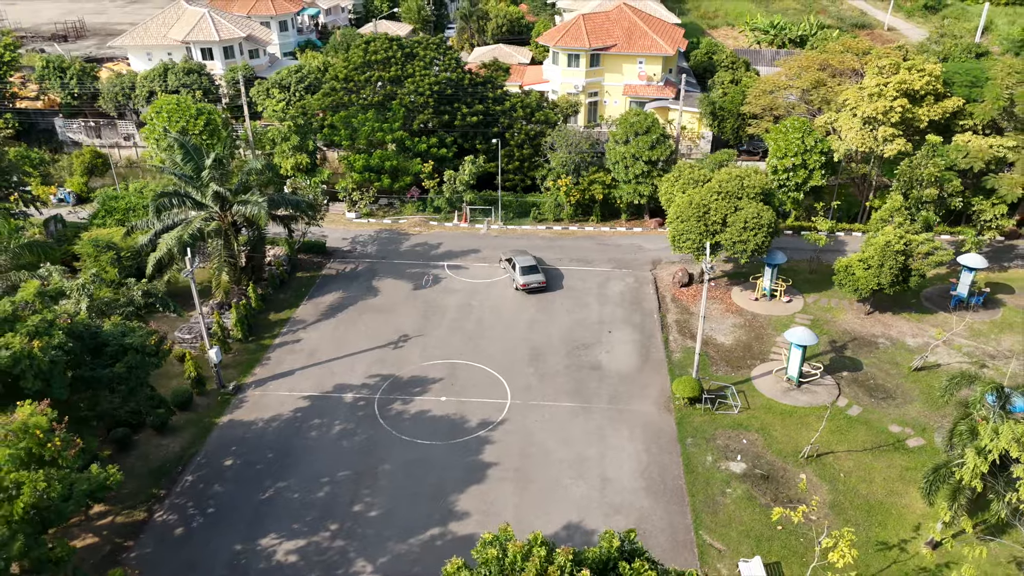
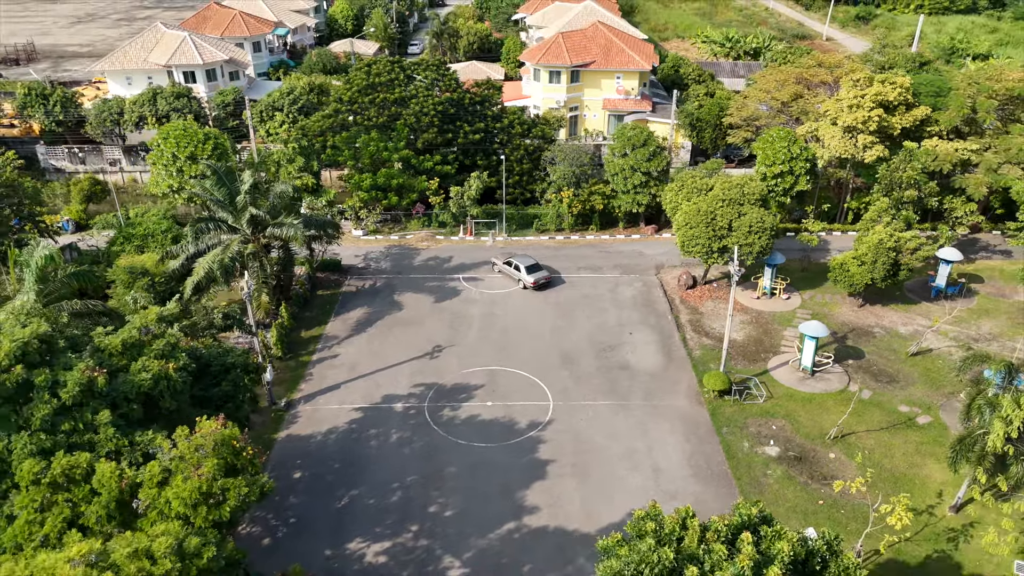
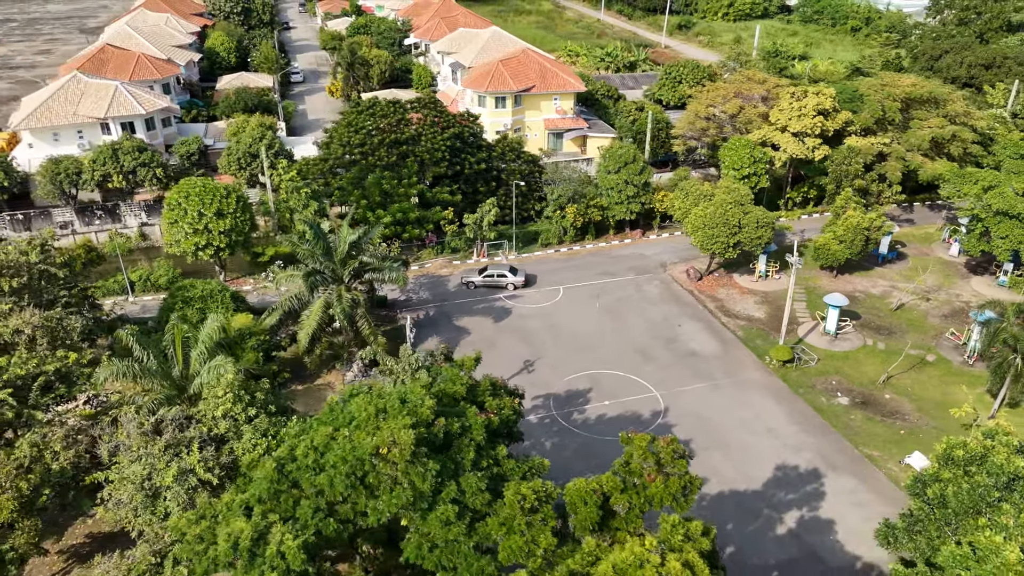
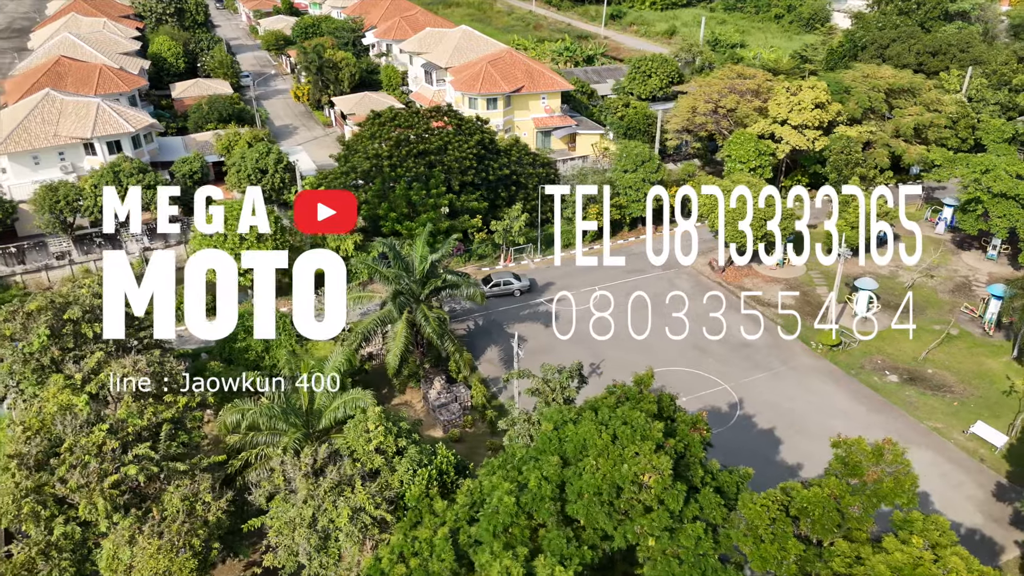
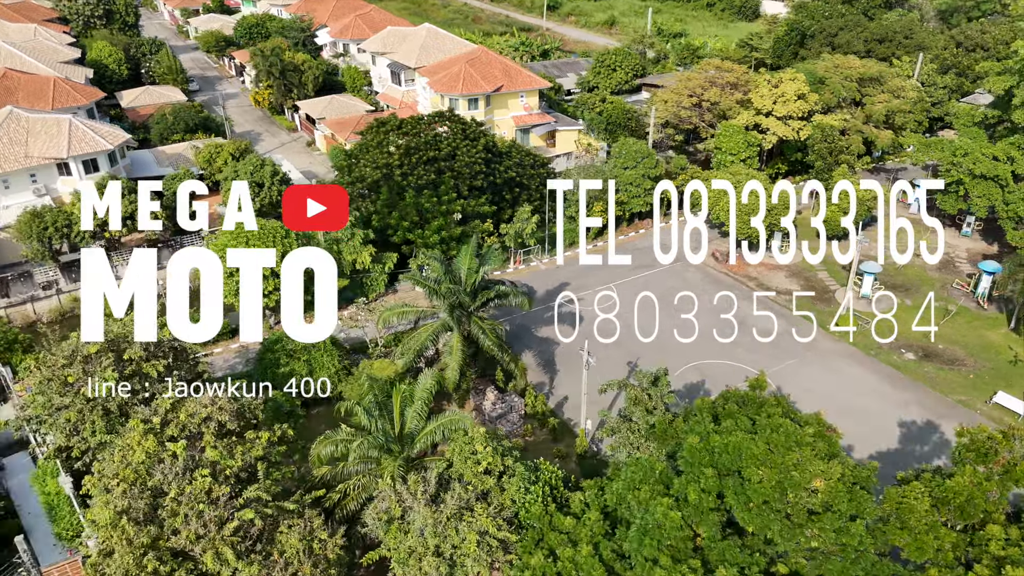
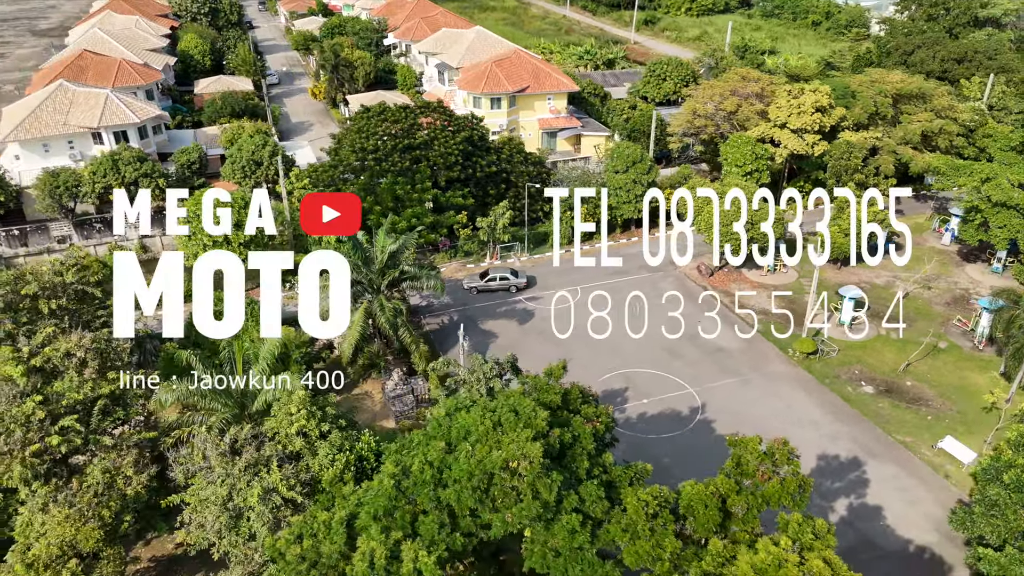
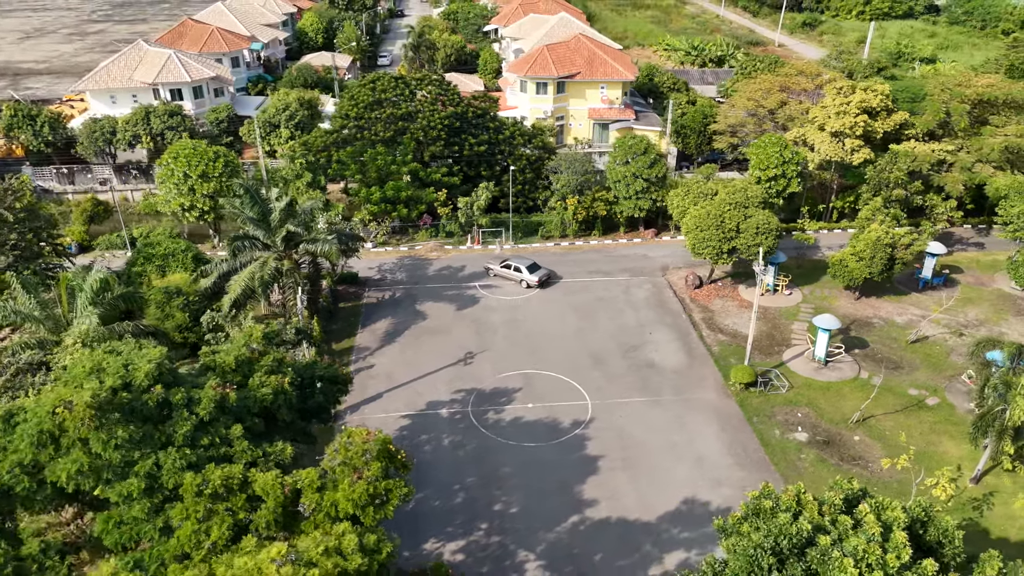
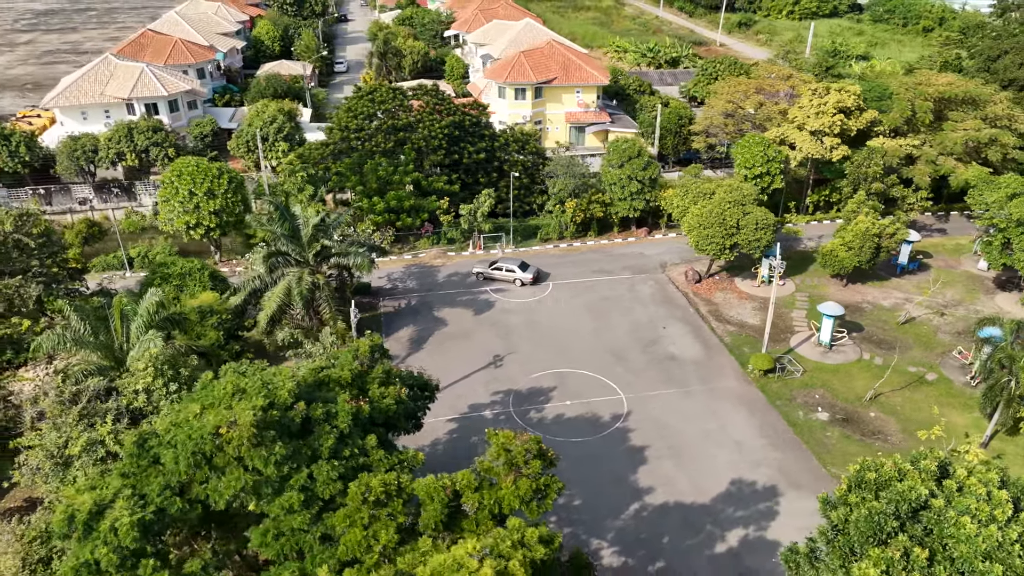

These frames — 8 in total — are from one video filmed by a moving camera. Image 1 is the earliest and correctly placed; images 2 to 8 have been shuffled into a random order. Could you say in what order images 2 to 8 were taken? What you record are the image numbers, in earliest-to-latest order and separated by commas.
2, 7, 8, 3, 6, 4, 5
